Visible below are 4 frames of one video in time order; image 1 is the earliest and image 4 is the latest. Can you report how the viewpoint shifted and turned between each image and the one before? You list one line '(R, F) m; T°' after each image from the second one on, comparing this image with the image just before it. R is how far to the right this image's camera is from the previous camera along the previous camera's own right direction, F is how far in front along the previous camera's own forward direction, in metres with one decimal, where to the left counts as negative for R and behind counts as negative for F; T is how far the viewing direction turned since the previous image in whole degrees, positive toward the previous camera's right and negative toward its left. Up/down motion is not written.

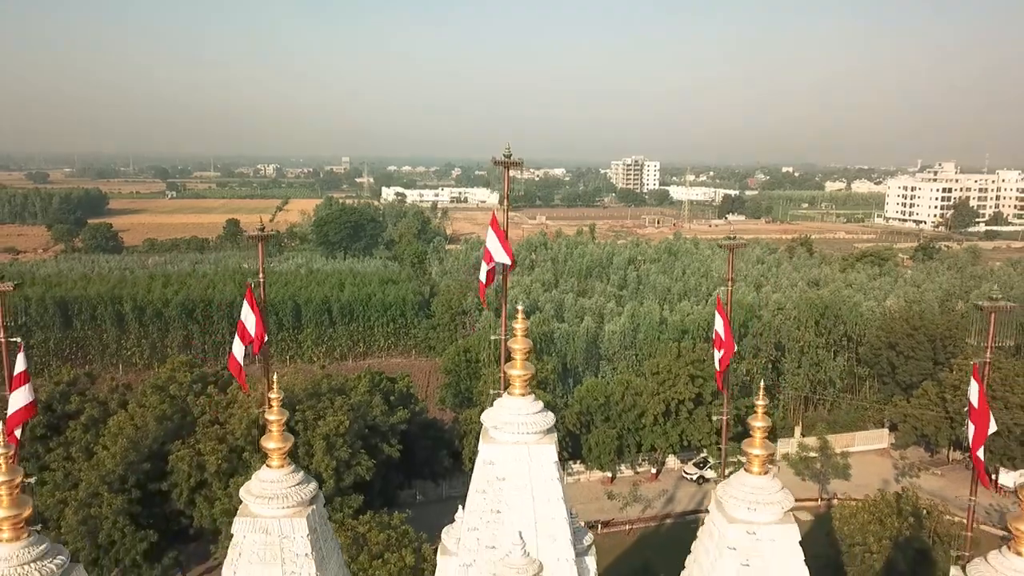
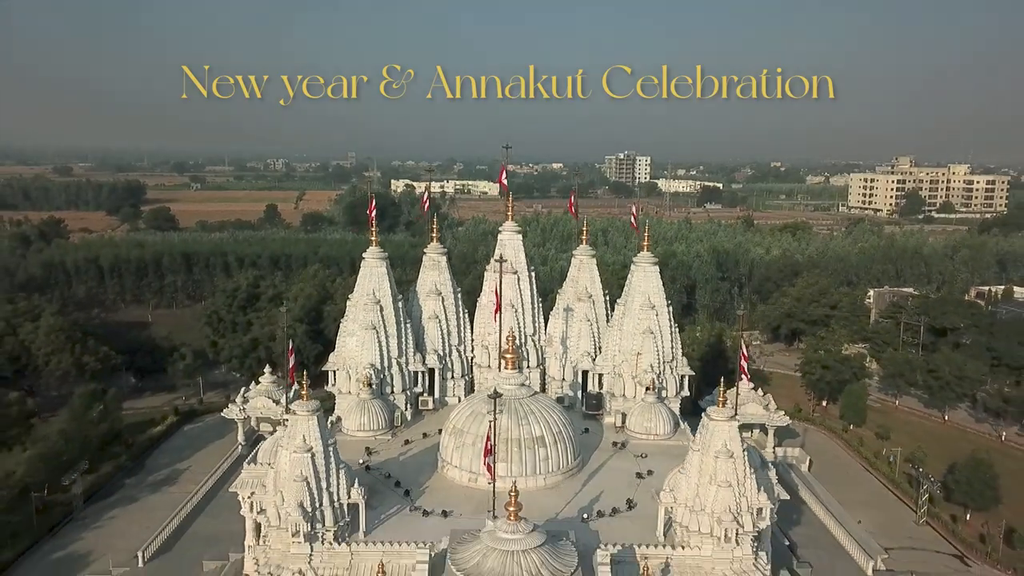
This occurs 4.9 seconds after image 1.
(+0.1, -13.3) m; 0°
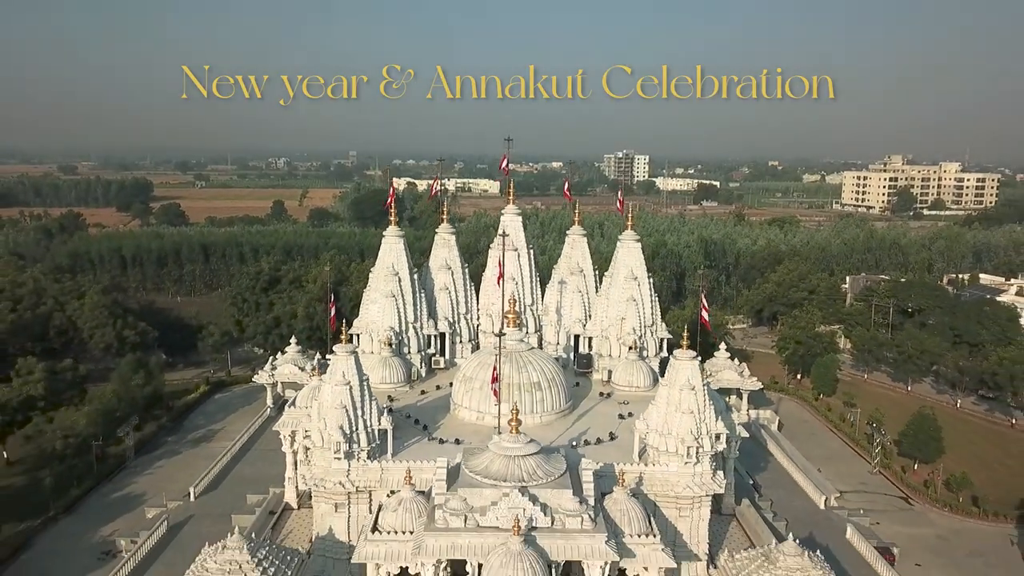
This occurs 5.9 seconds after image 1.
(0.0, -2.7) m; 0°
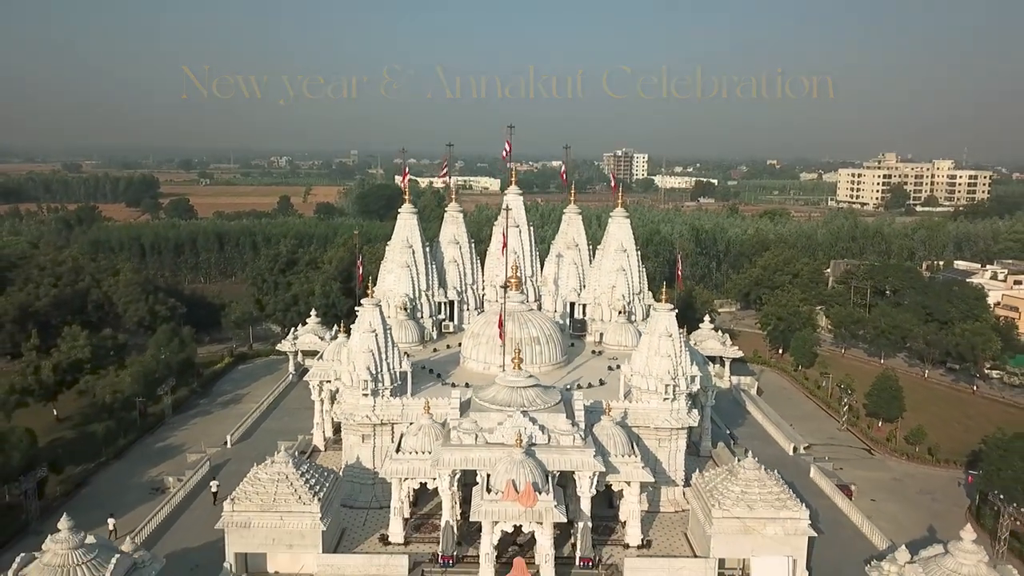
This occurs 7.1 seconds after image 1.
(-0.1, -2.4) m; 0°
